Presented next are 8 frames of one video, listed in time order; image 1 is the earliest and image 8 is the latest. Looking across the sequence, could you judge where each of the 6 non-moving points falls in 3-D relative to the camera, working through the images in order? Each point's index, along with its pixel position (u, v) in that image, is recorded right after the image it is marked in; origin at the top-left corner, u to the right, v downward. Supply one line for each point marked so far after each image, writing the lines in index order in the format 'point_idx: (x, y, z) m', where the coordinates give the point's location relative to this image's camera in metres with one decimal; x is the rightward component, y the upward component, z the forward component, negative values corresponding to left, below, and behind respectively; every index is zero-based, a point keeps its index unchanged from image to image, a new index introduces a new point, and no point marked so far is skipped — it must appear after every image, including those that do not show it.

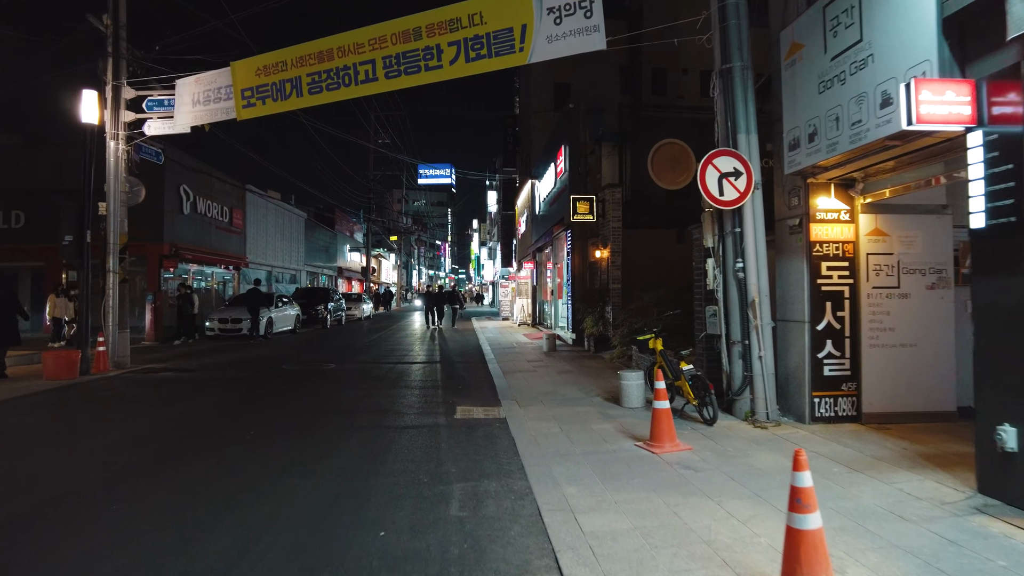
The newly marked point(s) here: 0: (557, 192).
0: (+1.4, +2.9, +18.5) m
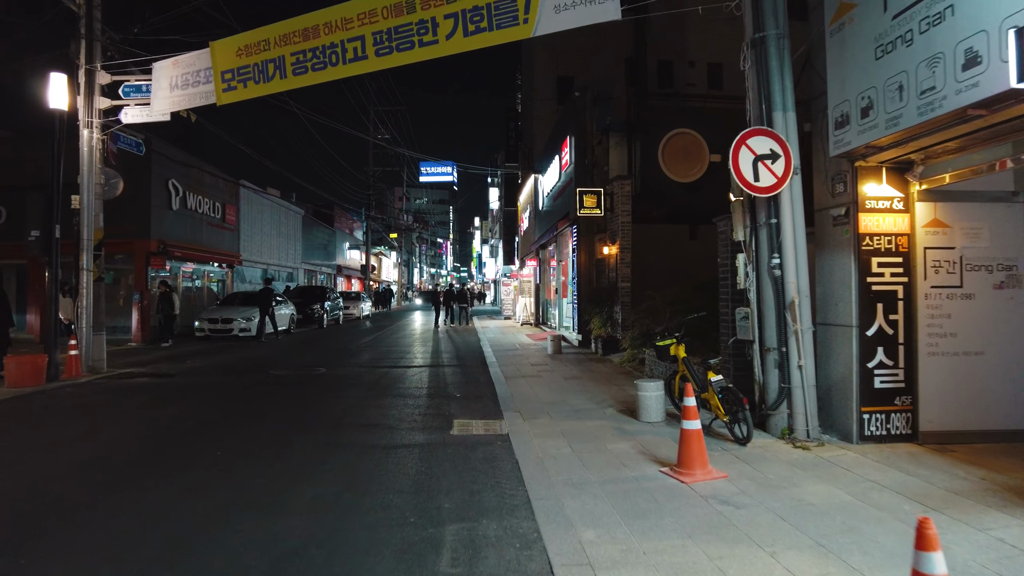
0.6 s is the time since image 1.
0: (+1.4, +2.9, +17.6) m
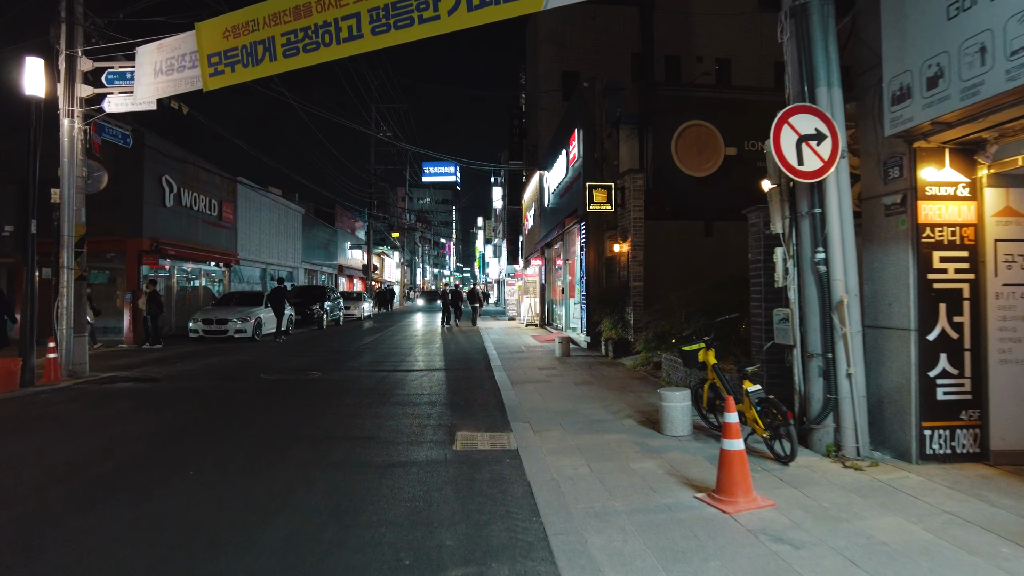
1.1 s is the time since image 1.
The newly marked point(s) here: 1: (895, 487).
0: (+1.6, +2.9, +17.0) m
1: (+2.7, -1.4, +4.4) m
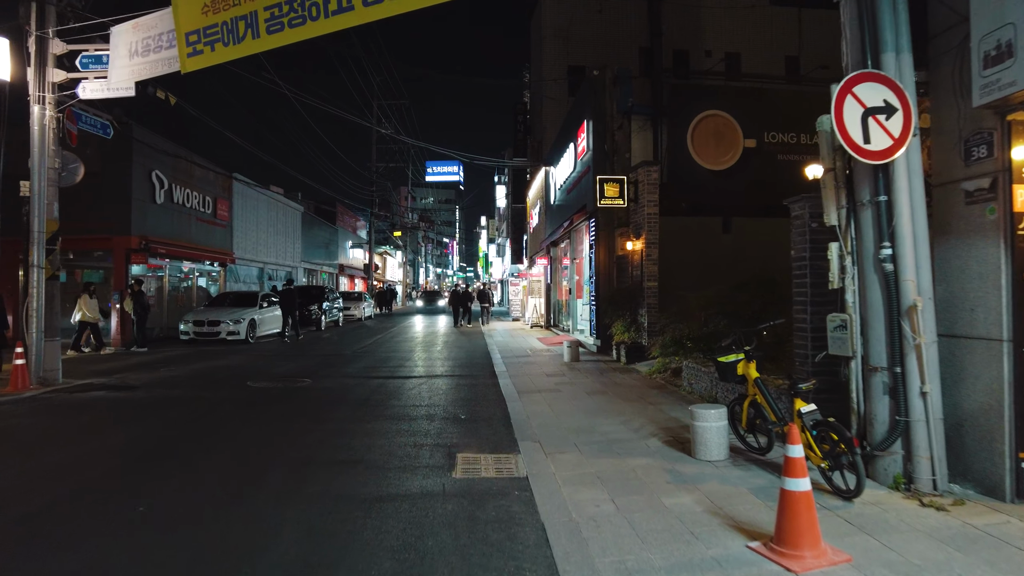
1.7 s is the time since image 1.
0: (+1.7, +2.9, +16.2) m
1: (+2.8, -1.4, +3.6) m
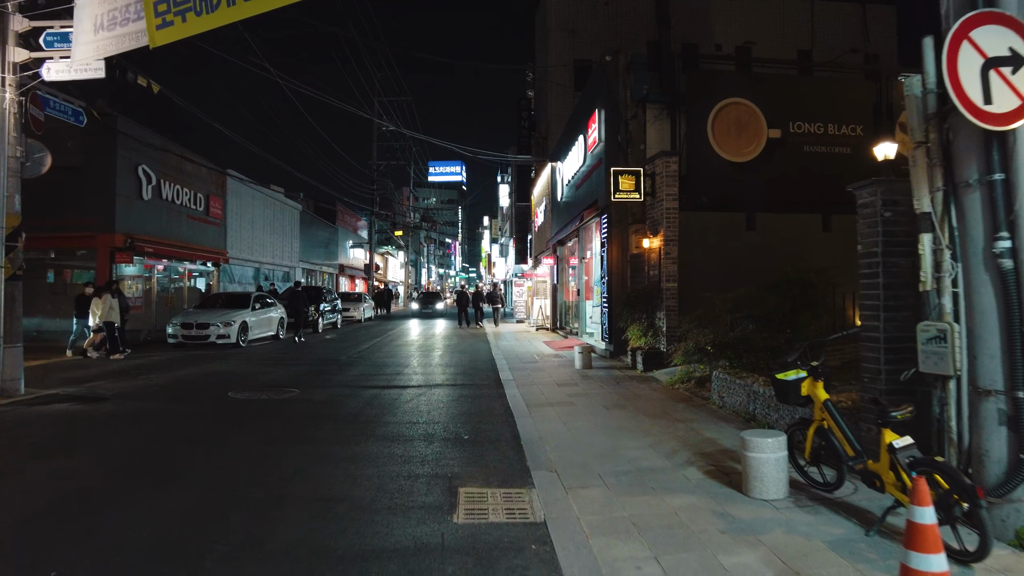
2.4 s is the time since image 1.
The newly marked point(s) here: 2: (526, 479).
0: (+1.8, +2.9, +15.2) m
1: (+2.9, -1.4, +2.6) m
2: (+0.1, -1.5, +5.0) m
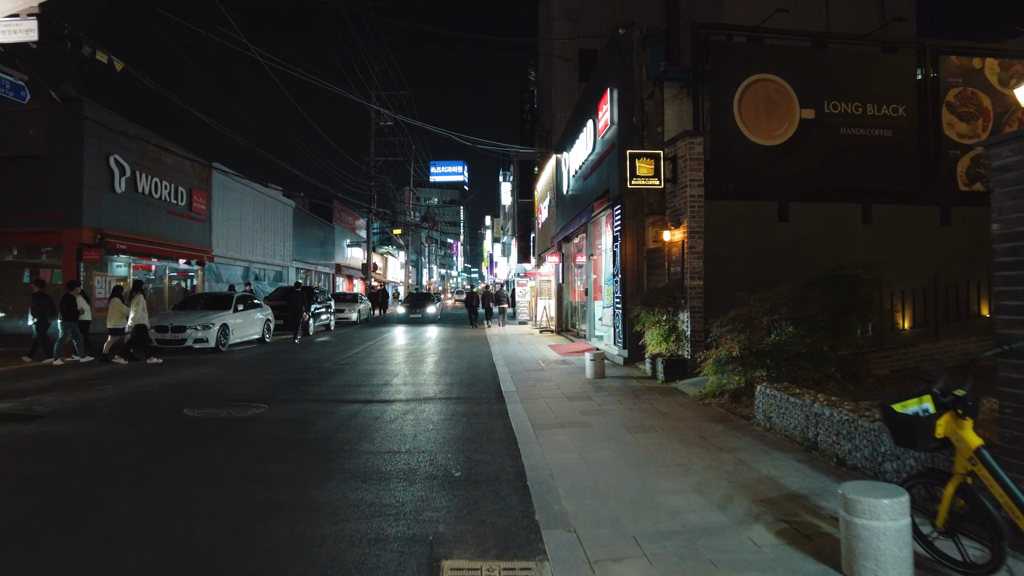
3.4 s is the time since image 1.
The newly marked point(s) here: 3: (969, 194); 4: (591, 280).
0: (+1.9, +2.9, +13.9) m
1: (+2.9, -1.4, +1.3) m
2: (+0.1, -1.5, +3.7) m
3: (+8.3, +1.7, +11.3) m
4: (+2.0, +0.2, +15.9) m
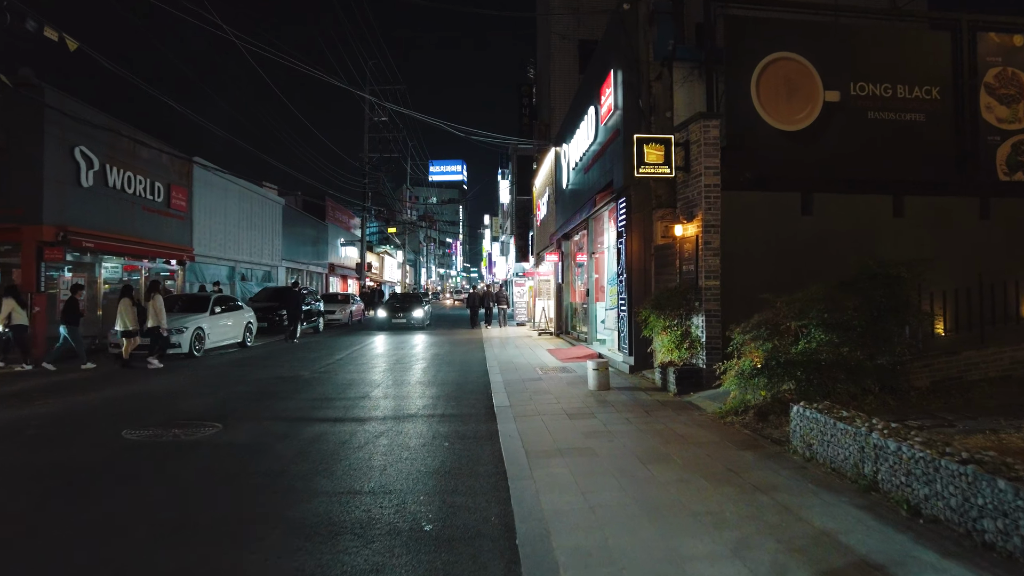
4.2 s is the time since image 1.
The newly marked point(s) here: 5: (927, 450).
0: (+1.8, +2.9, +12.8) m
1: (+2.8, -1.4, +0.2) m
2: (+0.1, -1.5, +2.6) m
3: (+8.2, +1.7, +10.2) m
4: (+1.9, +0.2, +14.8) m
5: (+2.7, -1.1, +4.0) m
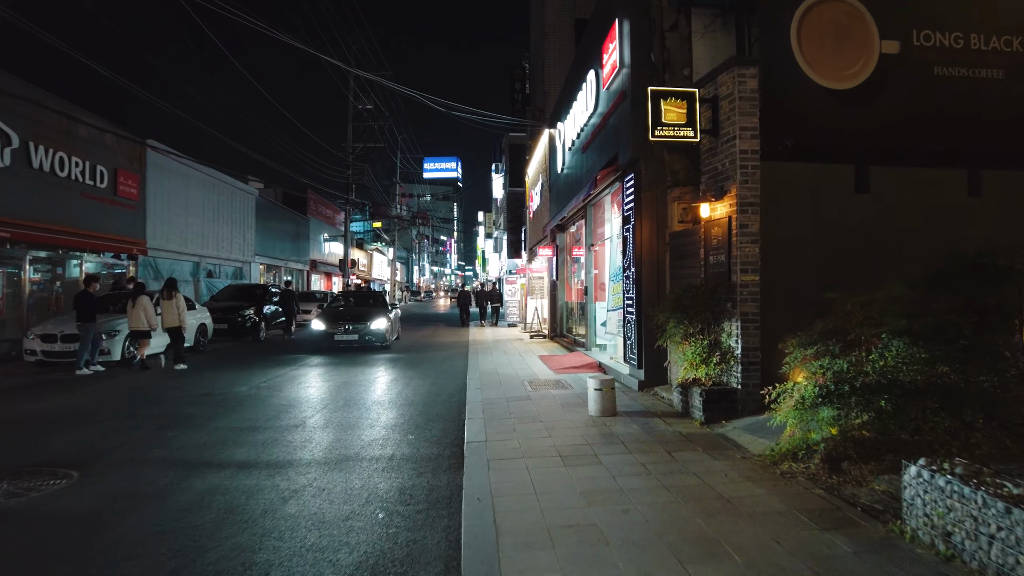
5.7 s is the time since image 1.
0: (+1.5, +2.9, +10.9) m
1: (+2.6, -1.4, -1.7) m
2: (-0.1, -1.5, +0.6) m
3: (+8.0, +1.8, +8.3) m
4: (+1.6, +0.3, +12.8) m
5: (+2.5, -1.0, +2.0) m
